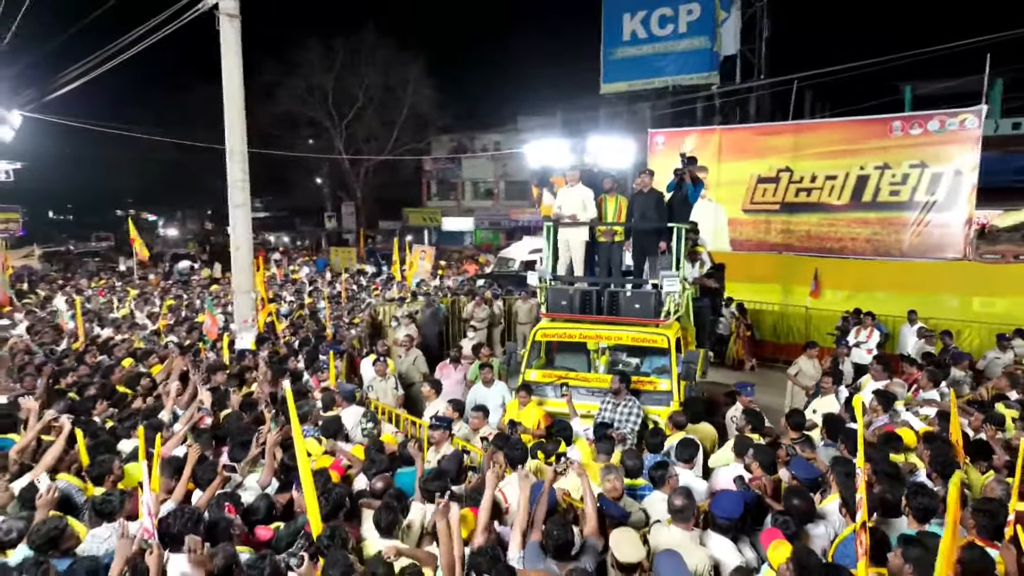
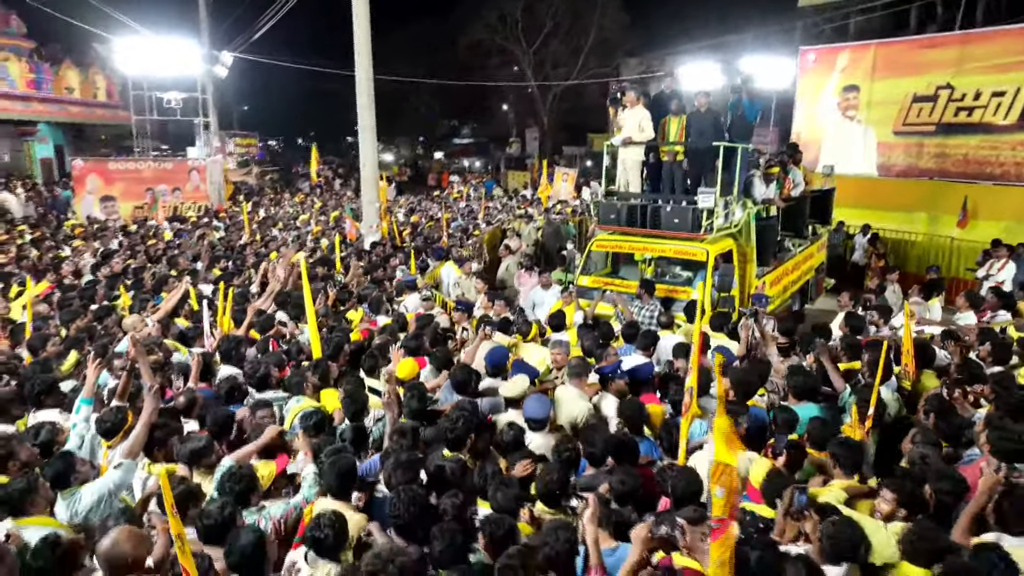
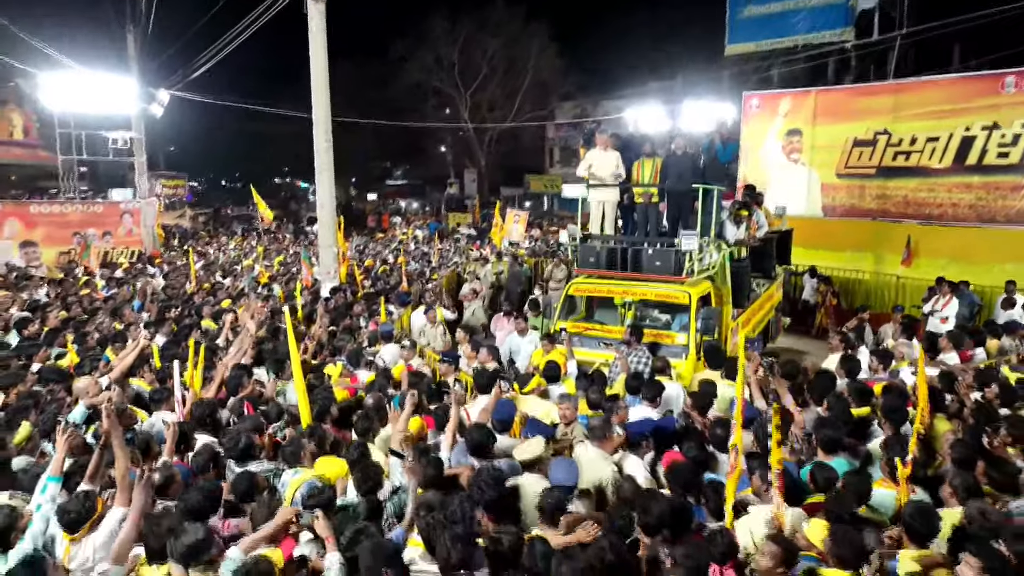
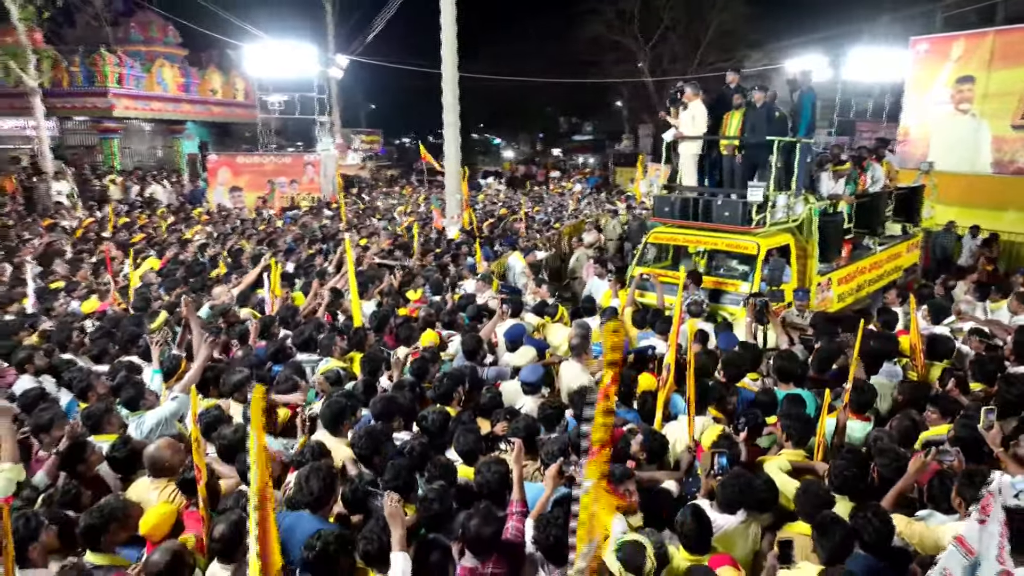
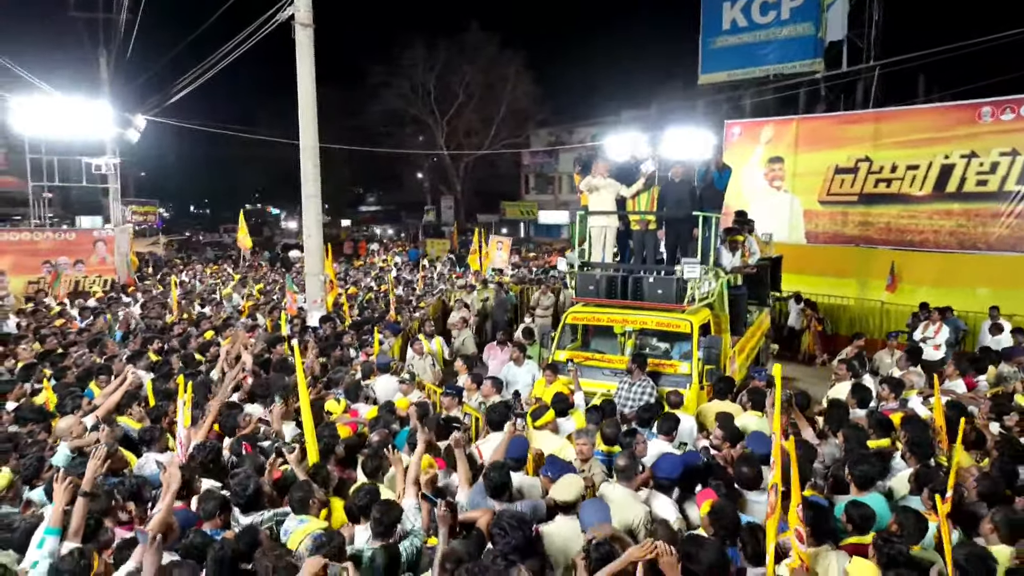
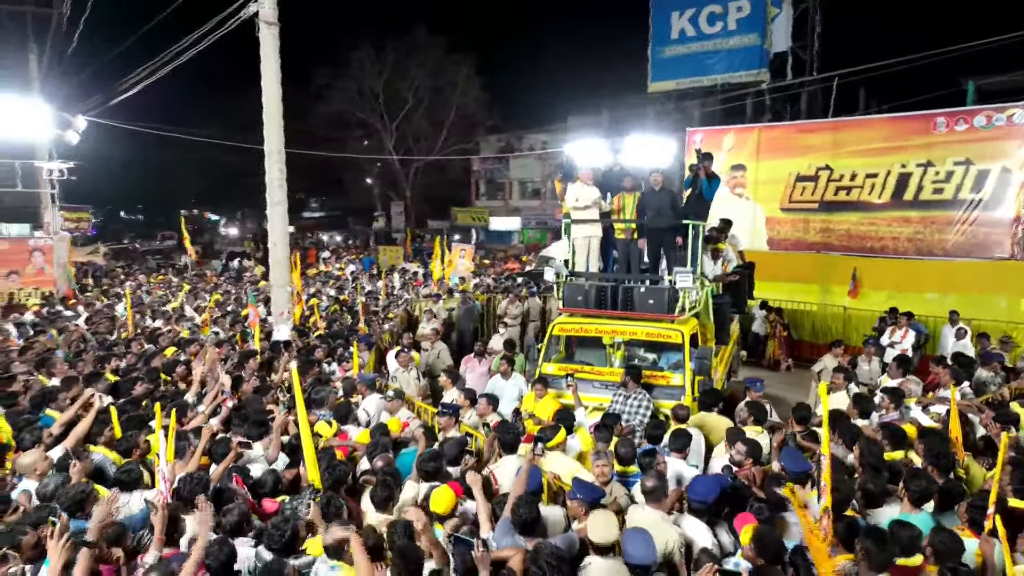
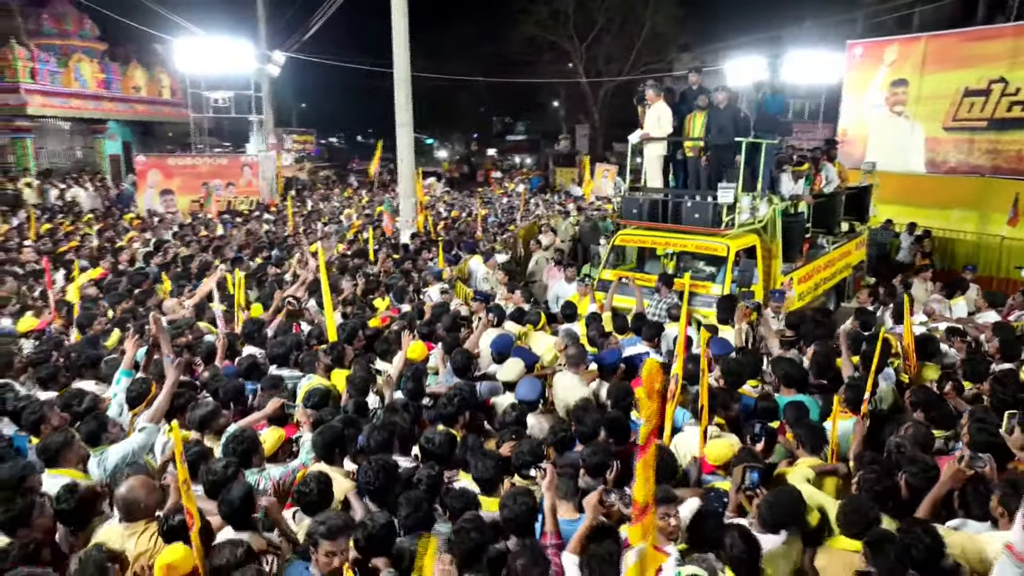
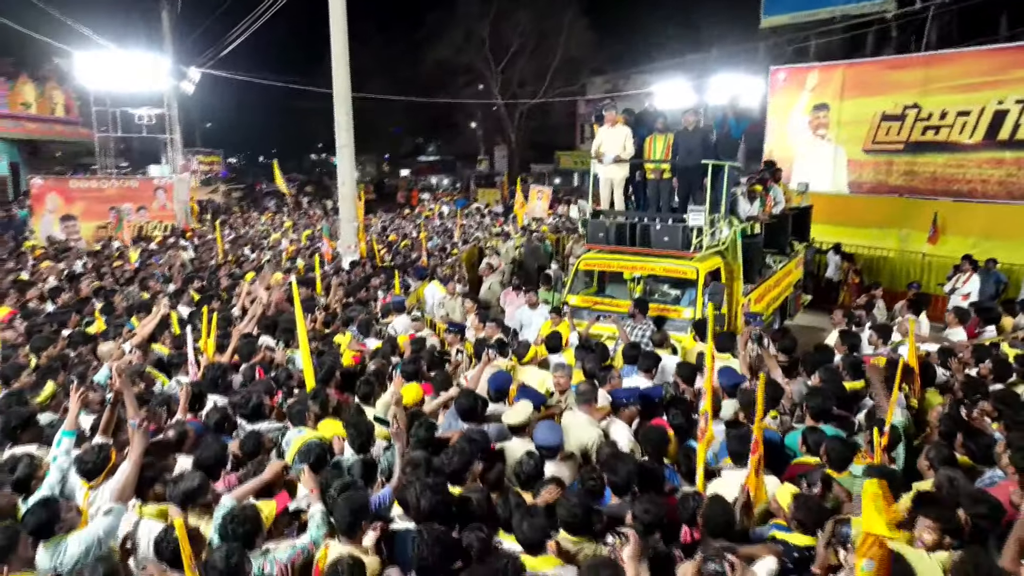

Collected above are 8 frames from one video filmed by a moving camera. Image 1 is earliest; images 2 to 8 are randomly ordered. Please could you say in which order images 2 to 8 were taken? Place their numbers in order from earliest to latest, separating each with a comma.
6, 5, 3, 8, 2, 7, 4
